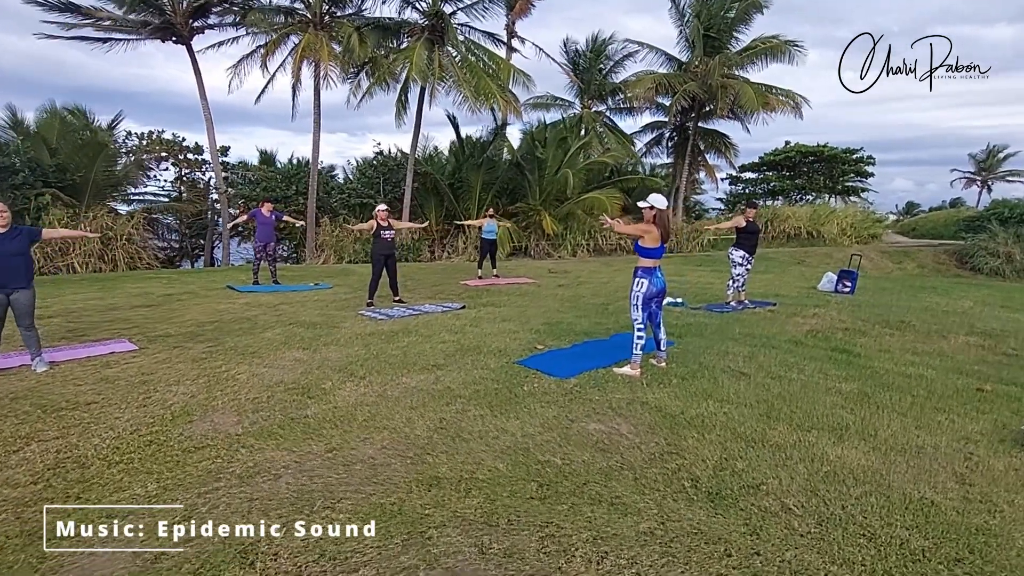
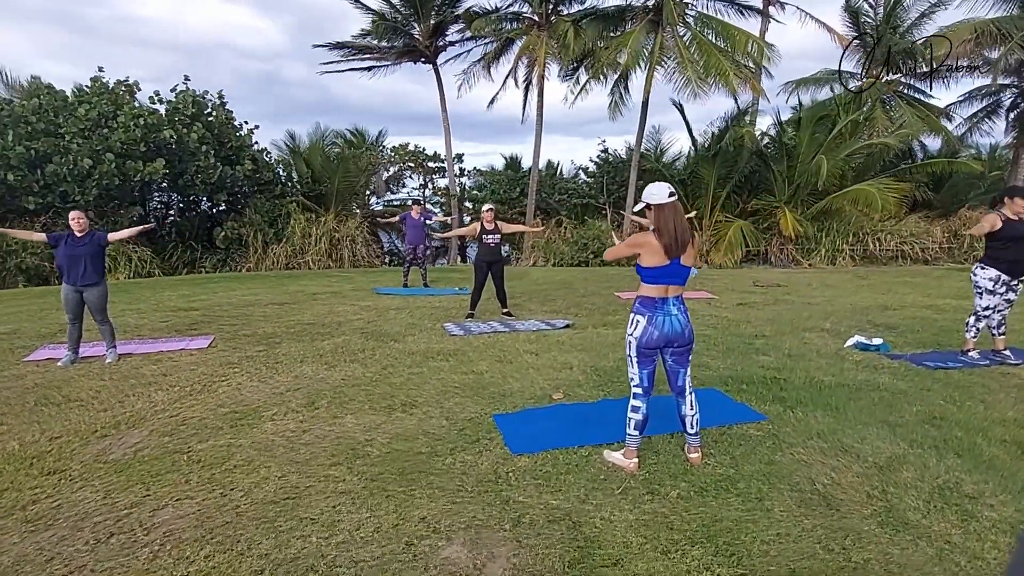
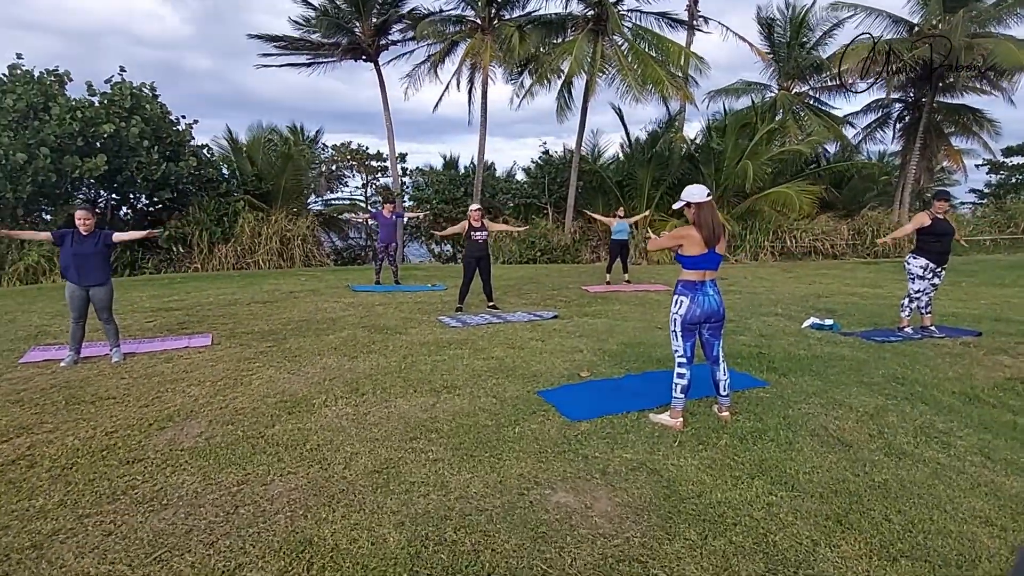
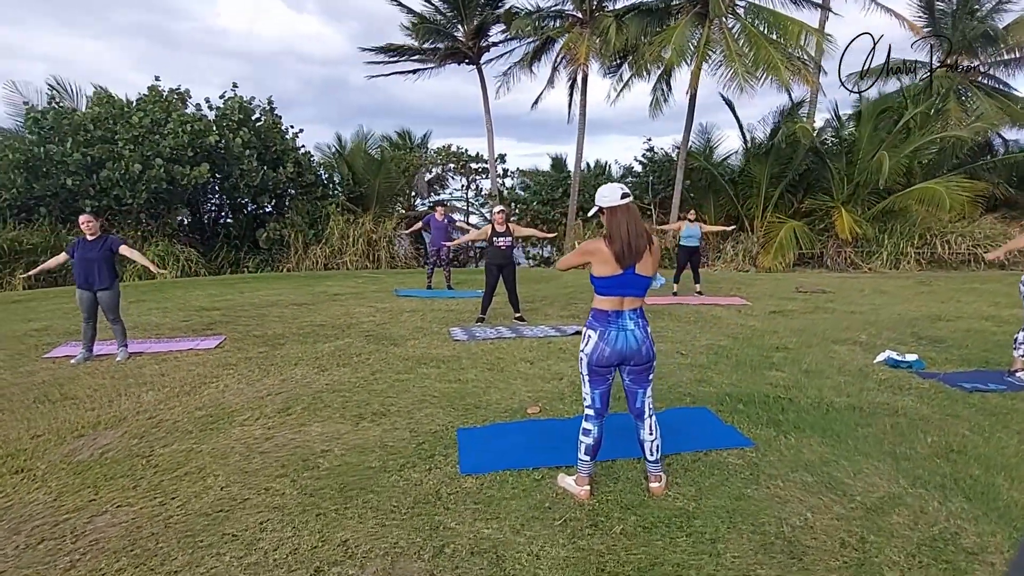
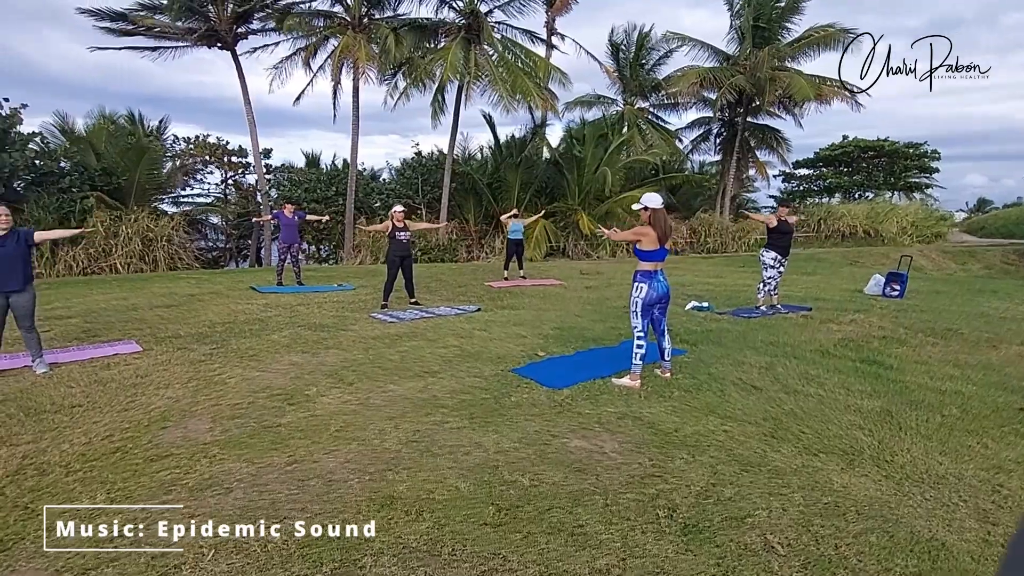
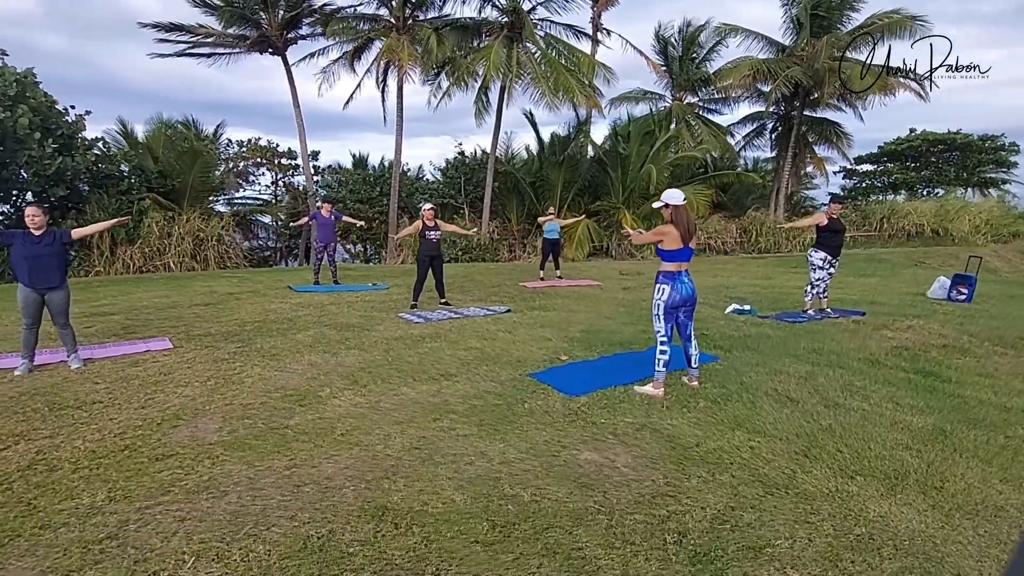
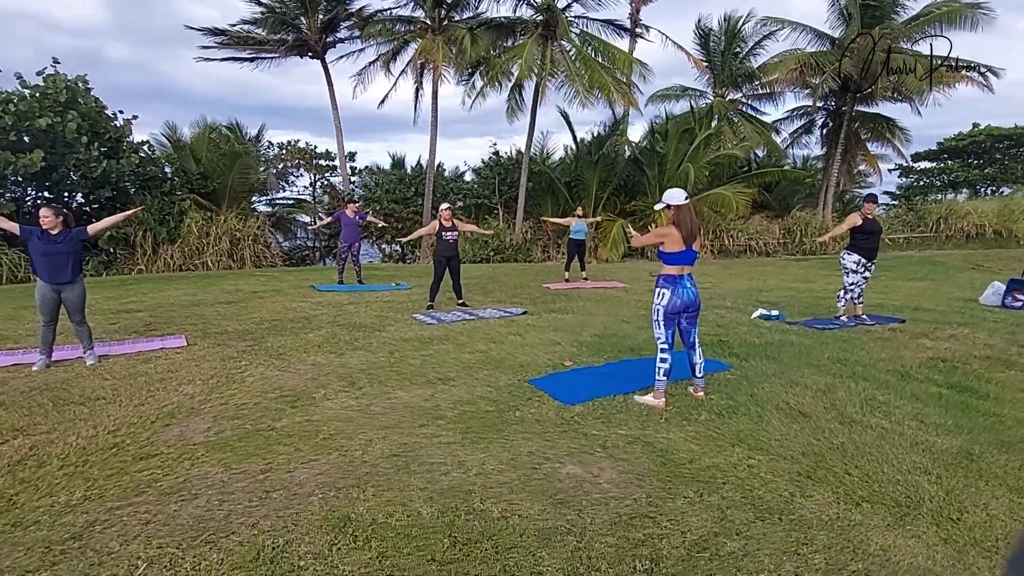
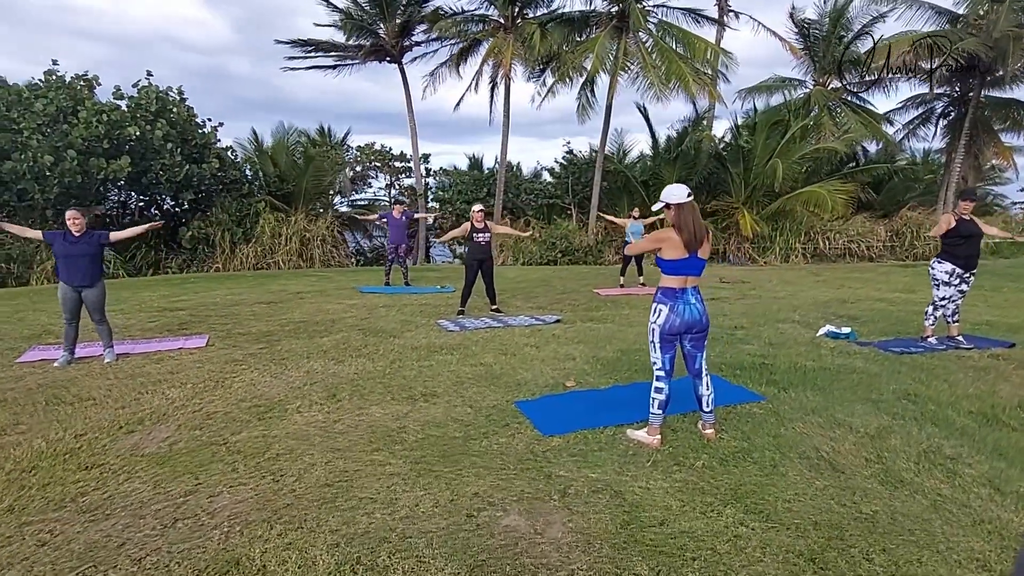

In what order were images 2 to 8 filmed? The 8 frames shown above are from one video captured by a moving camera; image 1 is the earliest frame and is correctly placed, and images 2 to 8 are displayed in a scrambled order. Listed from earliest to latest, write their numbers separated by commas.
5, 6, 7, 3, 8, 2, 4
